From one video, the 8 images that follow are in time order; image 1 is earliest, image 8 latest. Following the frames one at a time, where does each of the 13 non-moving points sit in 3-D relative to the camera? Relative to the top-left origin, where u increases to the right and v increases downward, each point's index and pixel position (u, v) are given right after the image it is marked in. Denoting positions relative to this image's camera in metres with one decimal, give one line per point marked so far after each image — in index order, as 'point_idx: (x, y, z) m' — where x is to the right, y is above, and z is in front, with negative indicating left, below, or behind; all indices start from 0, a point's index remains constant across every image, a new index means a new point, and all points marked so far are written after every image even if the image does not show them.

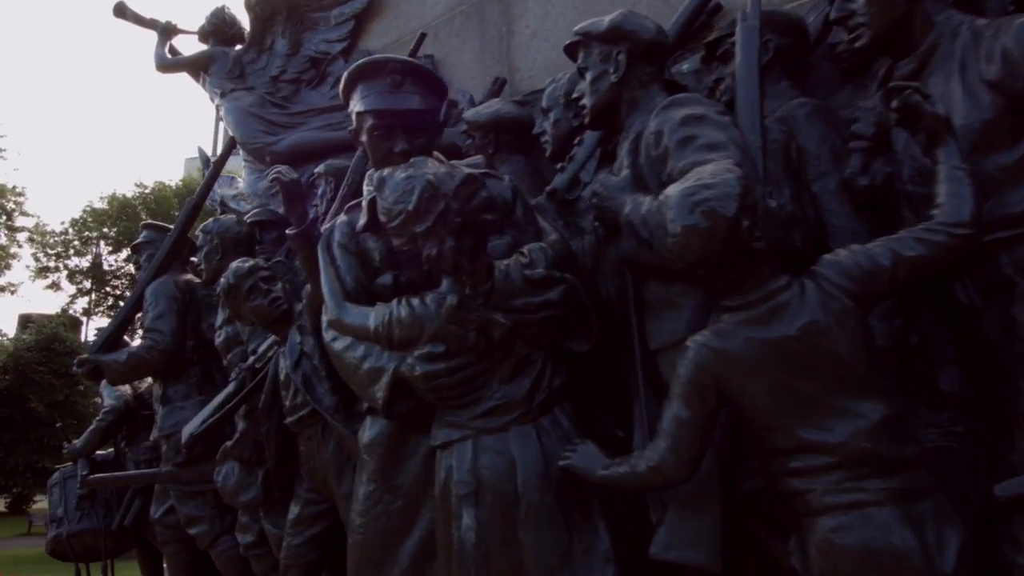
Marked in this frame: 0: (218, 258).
0: (-2.2, +0.2, +4.7) m
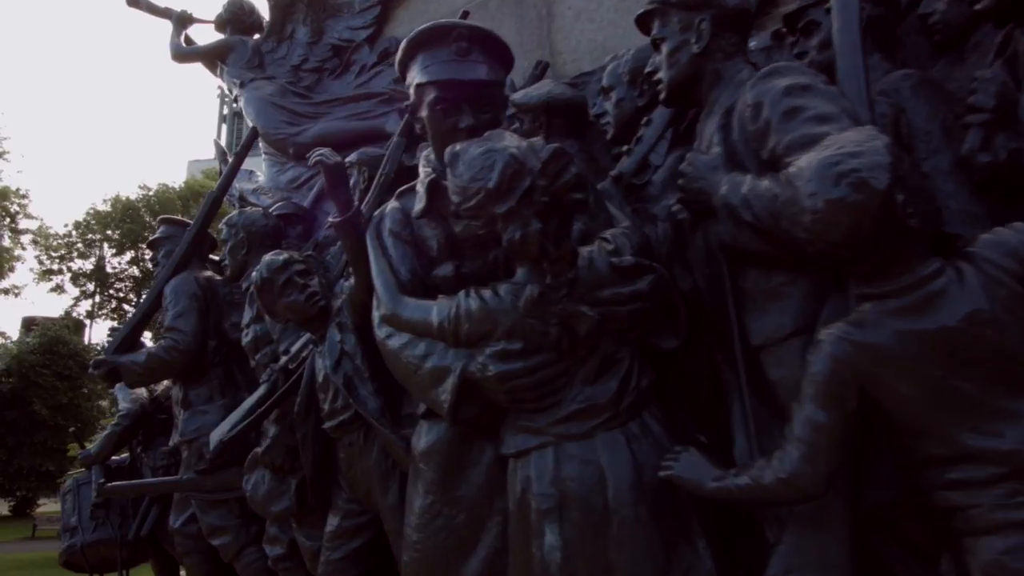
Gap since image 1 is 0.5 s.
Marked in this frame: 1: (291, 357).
0: (-1.9, +0.3, +4.4) m
1: (-1.3, -0.4, +3.6) m
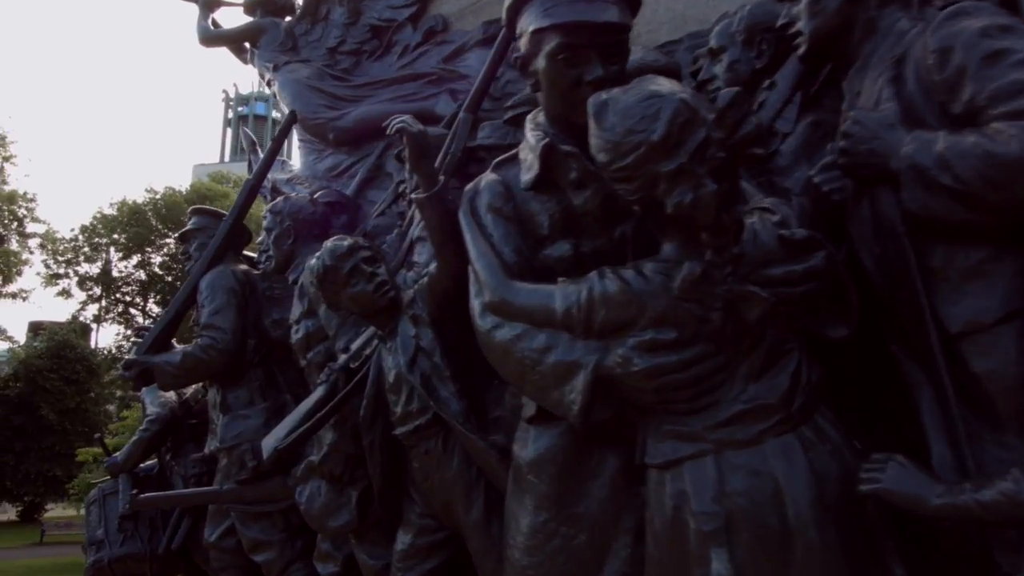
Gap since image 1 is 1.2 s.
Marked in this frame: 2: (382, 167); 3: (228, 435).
0: (-1.4, +0.3, +4.1) m
1: (-0.8, -0.4, +3.3) m
2: (-1.0, +1.0, +5.0) m
3: (-1.9, -1.0, +4.3) m
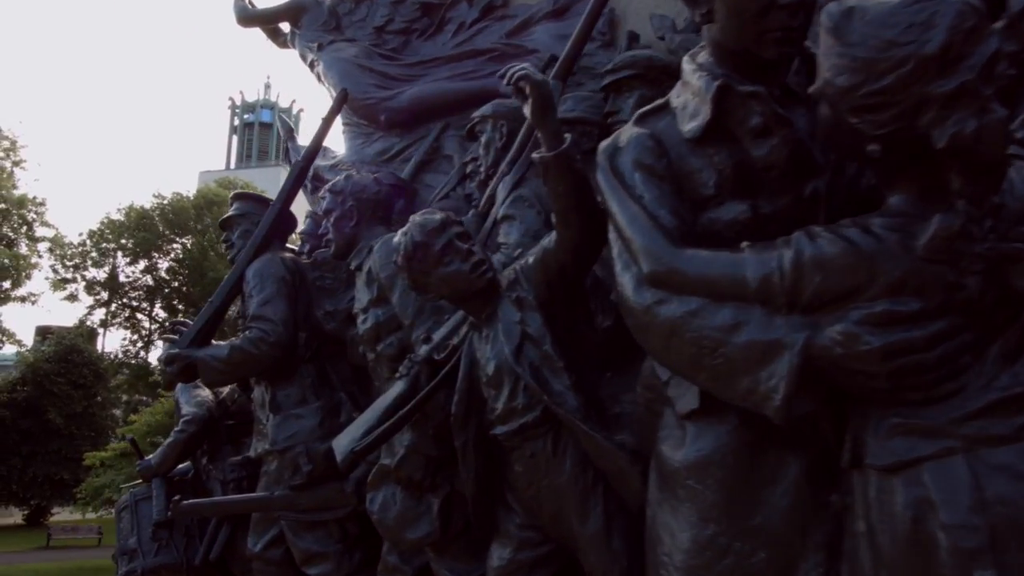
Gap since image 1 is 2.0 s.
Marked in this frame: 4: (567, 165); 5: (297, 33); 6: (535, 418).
0: (-0.9, +0.4, +3.7) m
1: (-0.4, -0.3, +2.9) m
2: (-0.5, +1.0, +4.7) m
3: (-1.4, -0.9, +3.9) m
4: (+0.2, +0.4, +2.2) m
5: (-2.0, +2.3, +5.8) m
6: (+0.1, -0.5, +2.5) m
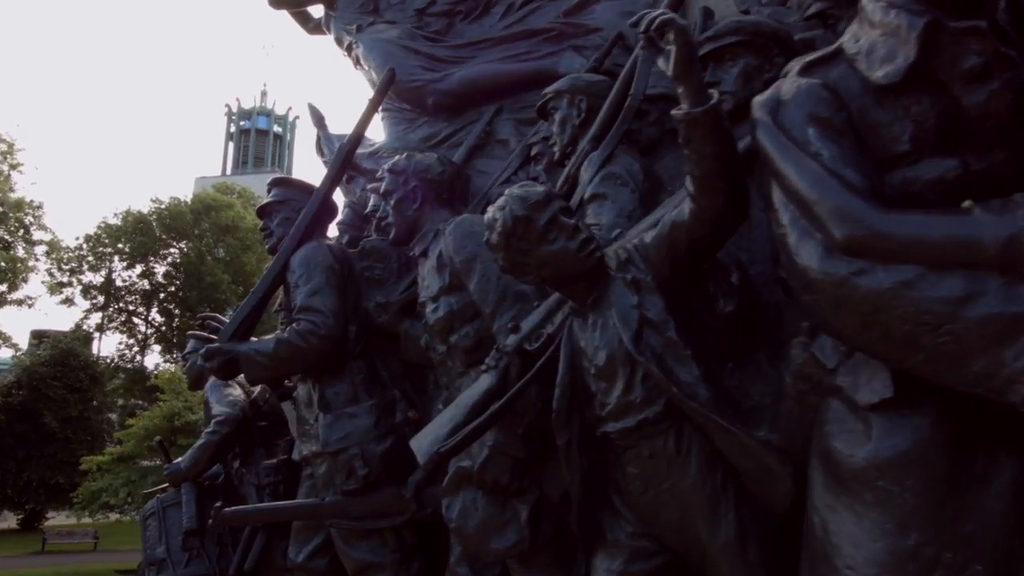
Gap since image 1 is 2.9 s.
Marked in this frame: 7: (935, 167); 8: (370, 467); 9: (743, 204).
0: (-0.5, +0.4, +3.5) m
1: (0.0, -0.2, +2.7) m
2: (-0.1, +1.1, +4.4) m
3: (-1.0, -0.9, +3.6) m
4: (+0.6, +0.5, +1.9) m
5: (-1.6, +2.4, +5.5) m
6: (+0.5, -0.4, +2.2) m
7: (+1.1, +0.3, +1.6) m
8: (-0.8, -1.0, +3.5) m
9: (+0.7, +0.3, +2.1) m
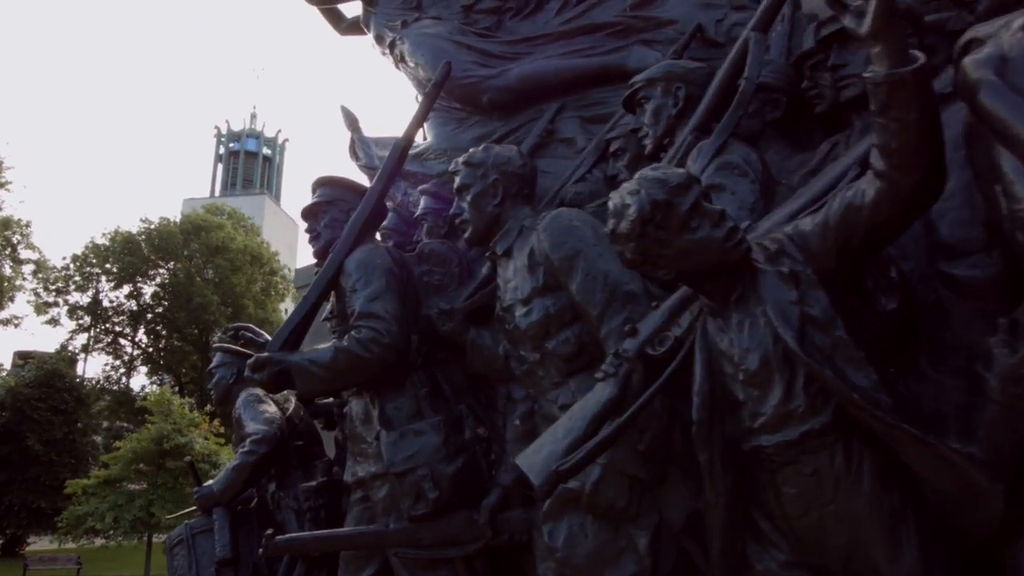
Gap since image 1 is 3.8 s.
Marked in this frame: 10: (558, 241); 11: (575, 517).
0: (-0.1, +0.4, +3.2) m
1: (+0.5, -0.2, +2.4) m
2: (+0.3, +1.0, +4.2) m
3: (-0.6, -0.9, +3.3) m
4: (+1.1, +0.5, +1.7) m
5: (-1.2, +2.3, +5.3) m
6: (+1.0, -0.4, +2.0) m
7: (+1.5, +0.3, +1.4) m
8: (-0.4, -1.0, +3.2) m
9: (+1.2, +0.3, +1.8) m
10: (+0.2, +0.2, +2.7) m
11: (+0.3, -0.9, +2.5) m
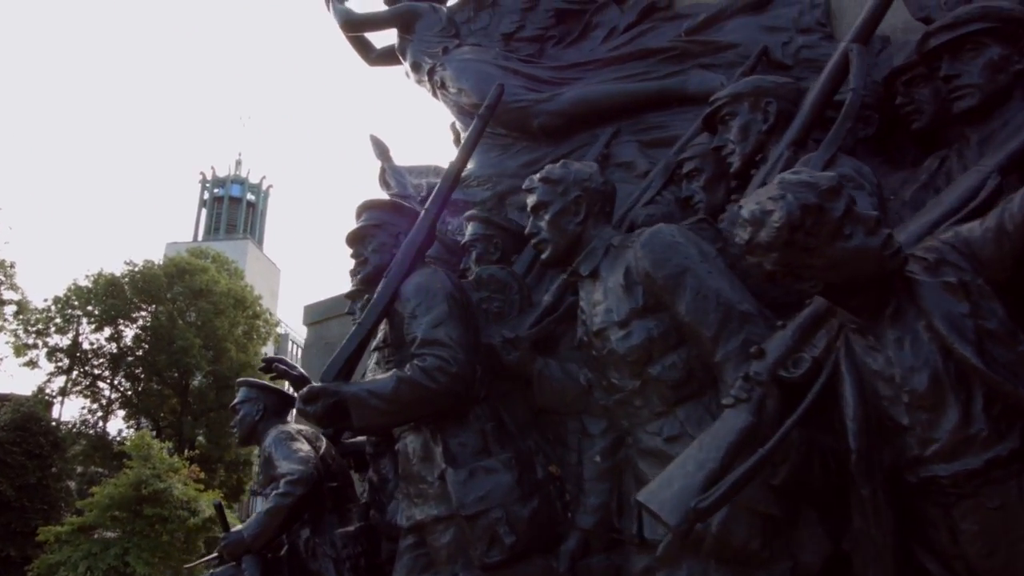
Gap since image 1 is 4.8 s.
0: (+0.3, +0.3, +3.0) m
1: (+0.9, -0.2, +2.2) m
2: (+0.6, +0.8, +4.0) m
3: (-0.2, -1.0, +3.0) m
4: (+1.5, +0.5, +1.5) m
5: (-0.8, +2.0, +5.2) m
6: (+1.4, -0.4, +1.8) m
7: (+2.0, +0.4, +1.3) m
8: (0.0, -1.1, +2.9) m
9: (+1.6, +0.3, +1.7) m
10: (+0.6, +0.1, +2.5) m
11: (+0.7, -1.0, +2.2) m
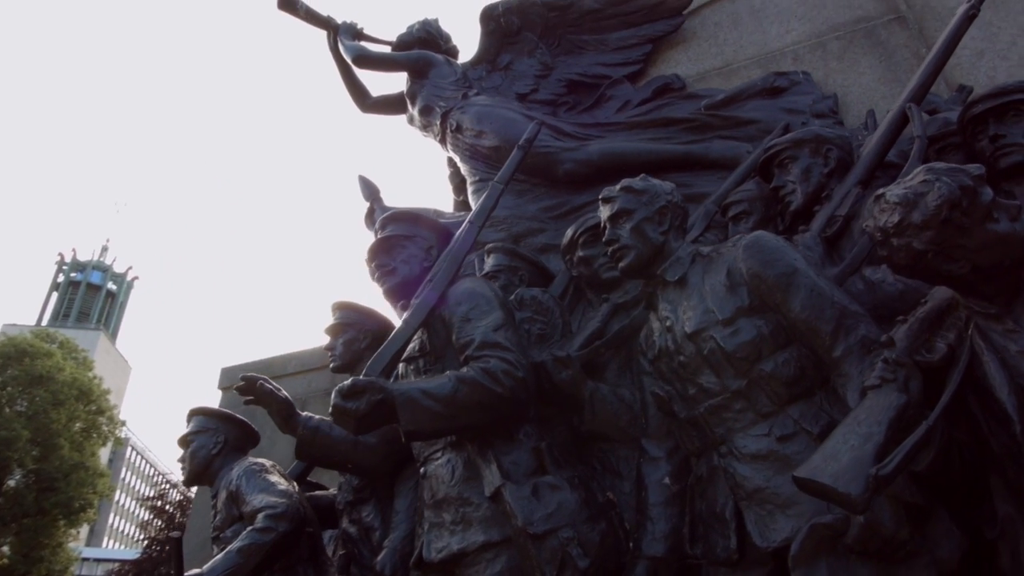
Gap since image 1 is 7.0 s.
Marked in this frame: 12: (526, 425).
0: (+0.7, +0.3, +3.0) m
1: (+1.4, -0.2, +2.2) m
2: (+0.9, +0.5, +4.2) m
3: (0.0, -1.0, +2.7) m
4: (+2.1, +0.6, +1.9) m
5: (-0.7, +1.7, +5.3) m
6: (+1.9, -0.4, +1.8) m
7: (+2.6, +0.4, +1.6) m
8: (+0.3, -1.1, +2.6) m
9: (+2.2, +0.3, +1.9) m
10: (+1.0, +0.1, +2.6) m
11: (+1.1, -0.9, +2.1) m
12: (+0.1, -0.6, +3.0) m
